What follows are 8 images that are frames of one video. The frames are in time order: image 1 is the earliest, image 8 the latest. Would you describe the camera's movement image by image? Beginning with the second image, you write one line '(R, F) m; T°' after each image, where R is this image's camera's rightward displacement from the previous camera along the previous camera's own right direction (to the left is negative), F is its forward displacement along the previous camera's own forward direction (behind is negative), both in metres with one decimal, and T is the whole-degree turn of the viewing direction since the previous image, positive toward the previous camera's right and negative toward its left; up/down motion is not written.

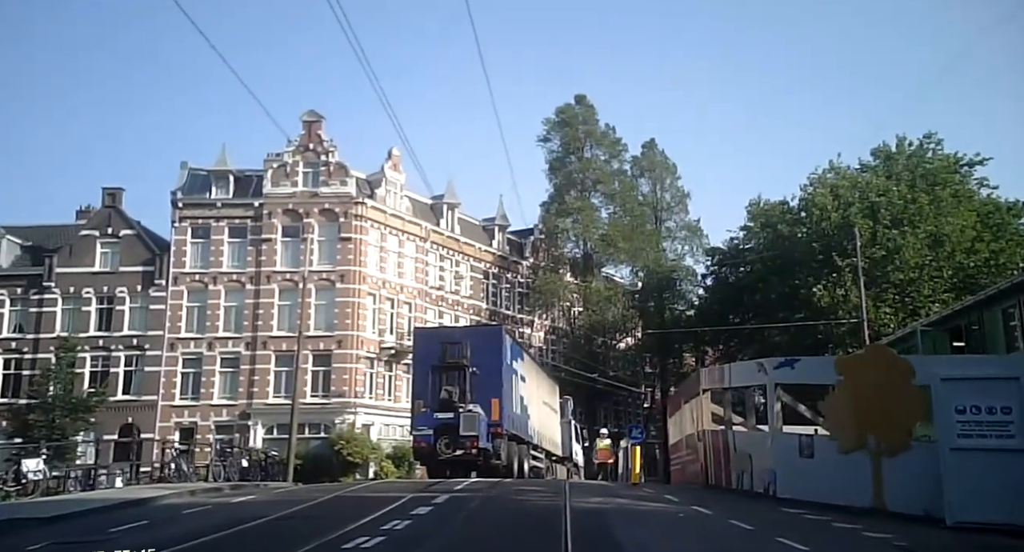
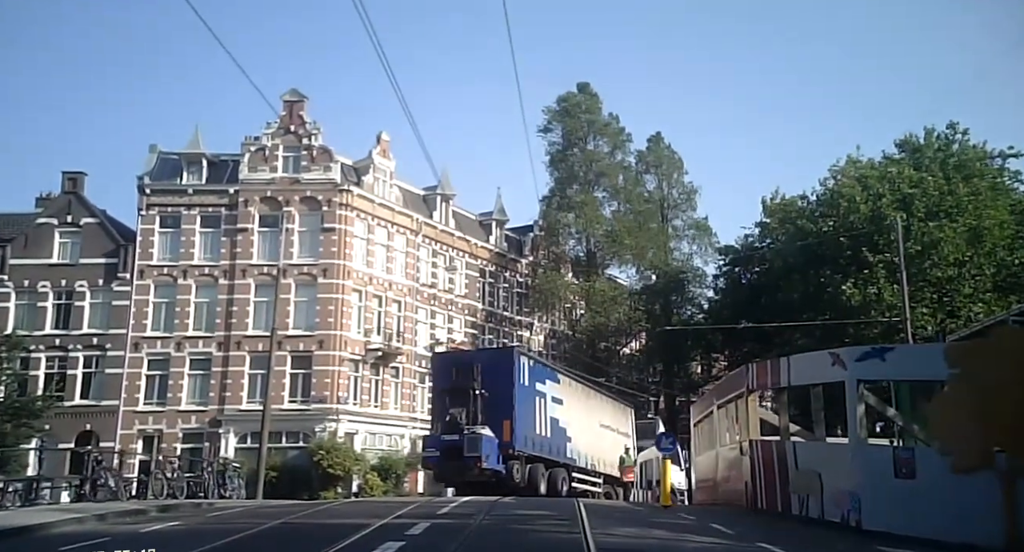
(-0.1, +3.8) m; 0°
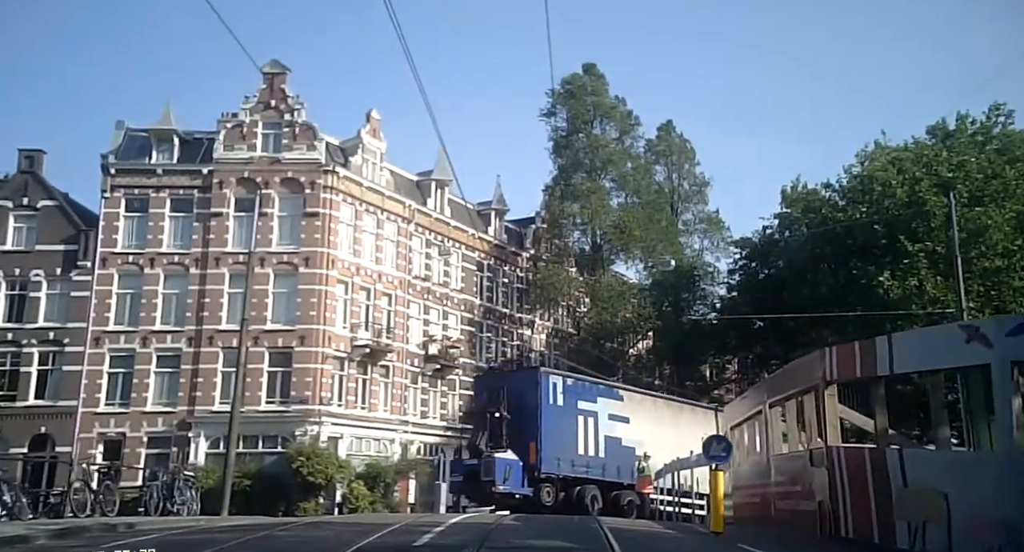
(-0.1, +3.7) m; 0°
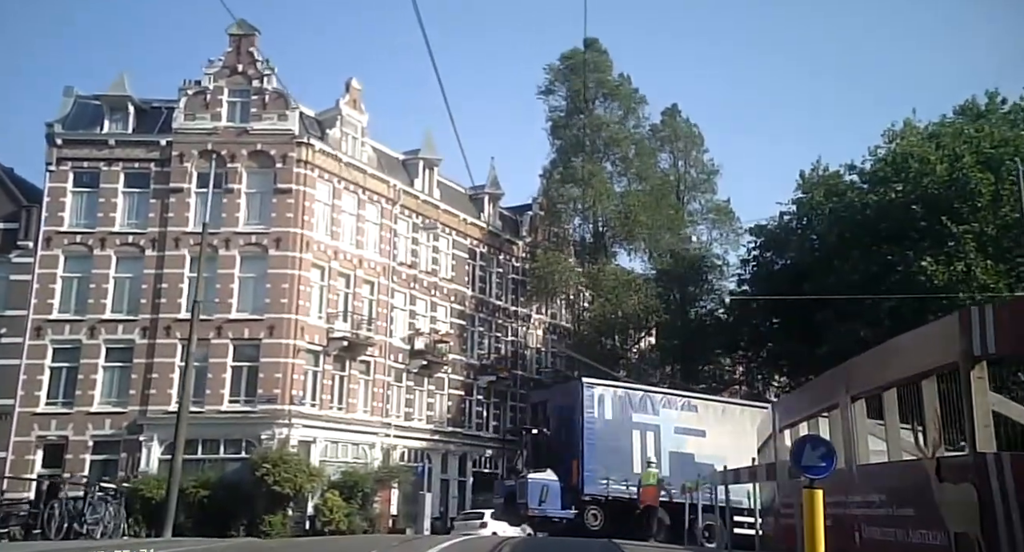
(-0.1, +3.9) m; 0°
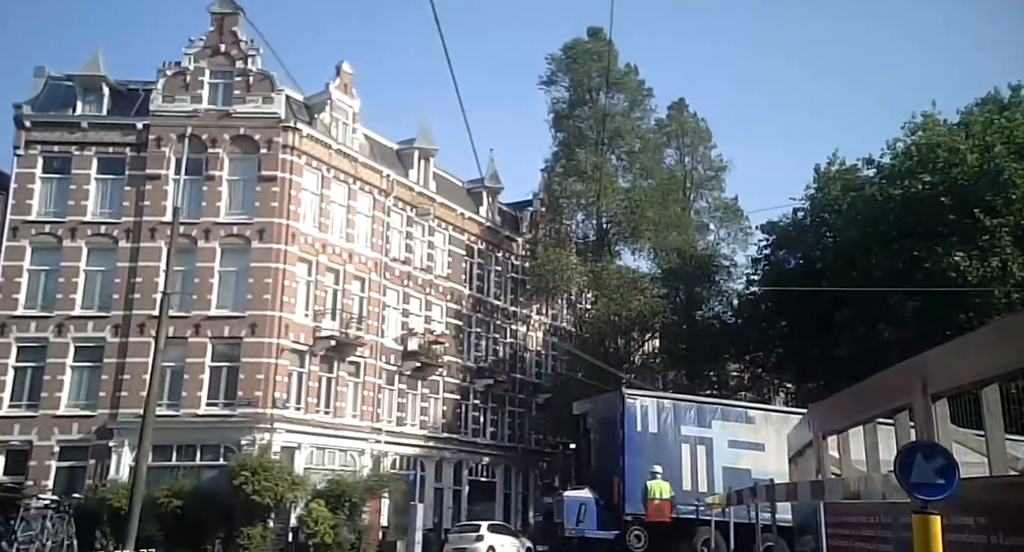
(-0.1, +2.2) m; 0°
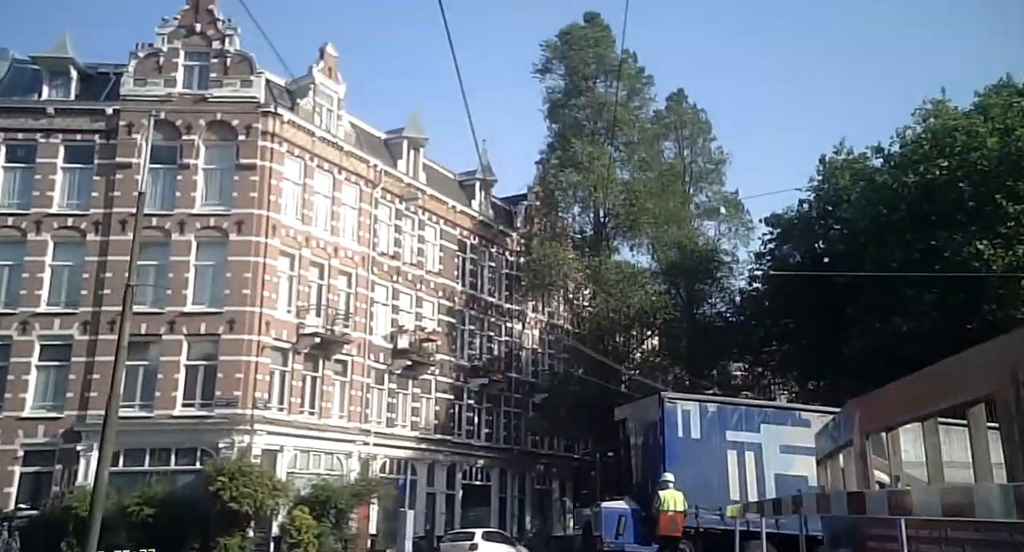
(0.0, +1.7) m; 0°
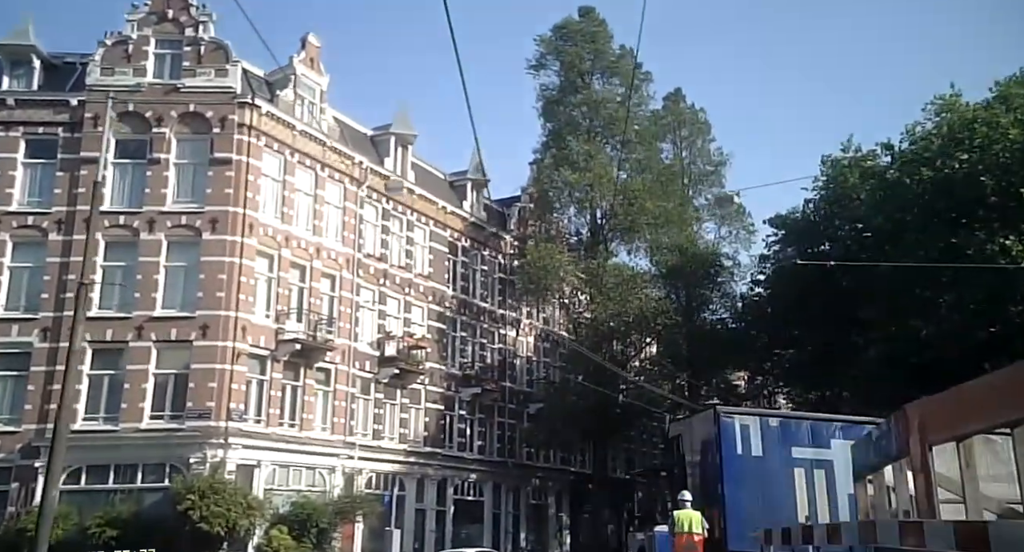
(0.0, +1.9) m; 0°
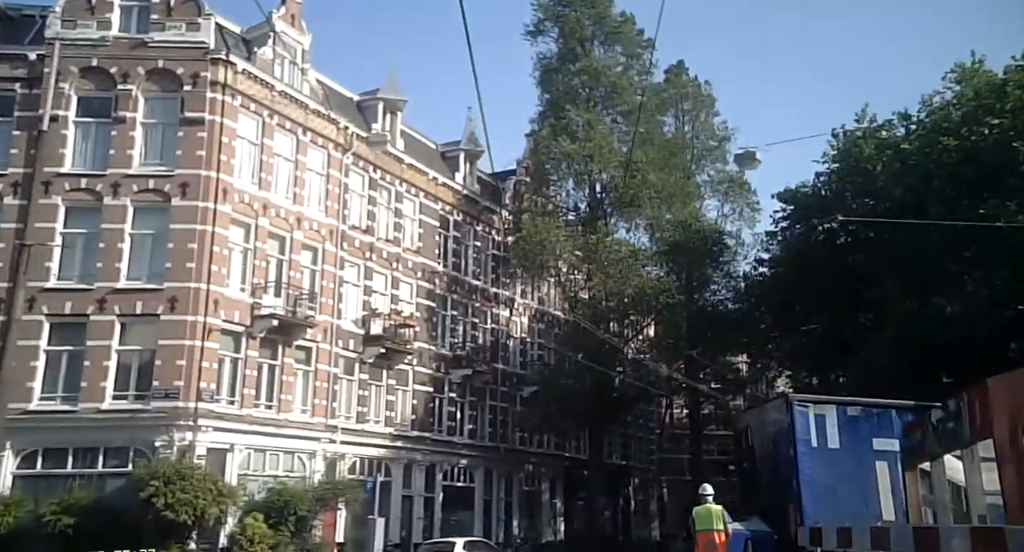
(+0.1, +1.8) m; 0°
